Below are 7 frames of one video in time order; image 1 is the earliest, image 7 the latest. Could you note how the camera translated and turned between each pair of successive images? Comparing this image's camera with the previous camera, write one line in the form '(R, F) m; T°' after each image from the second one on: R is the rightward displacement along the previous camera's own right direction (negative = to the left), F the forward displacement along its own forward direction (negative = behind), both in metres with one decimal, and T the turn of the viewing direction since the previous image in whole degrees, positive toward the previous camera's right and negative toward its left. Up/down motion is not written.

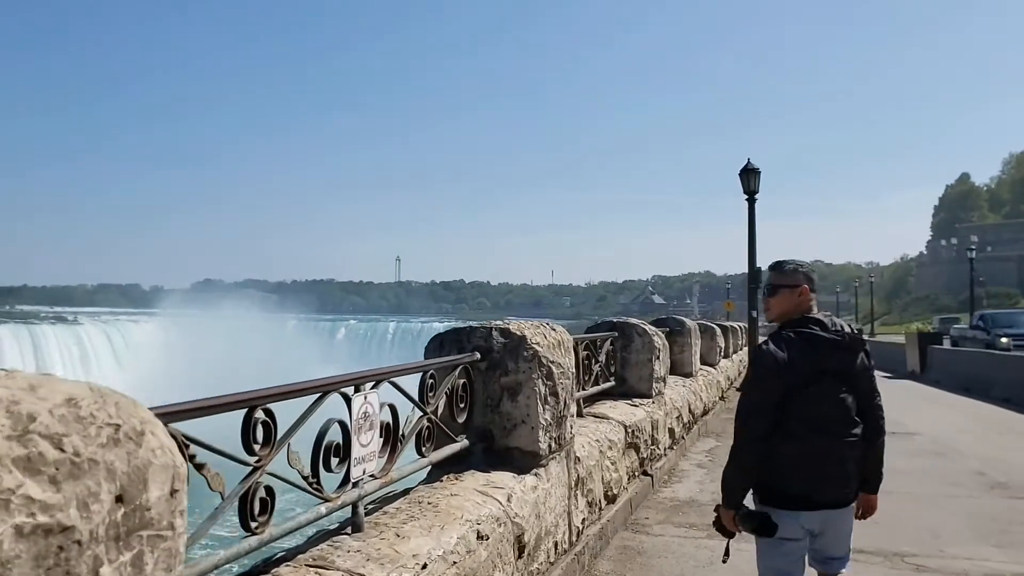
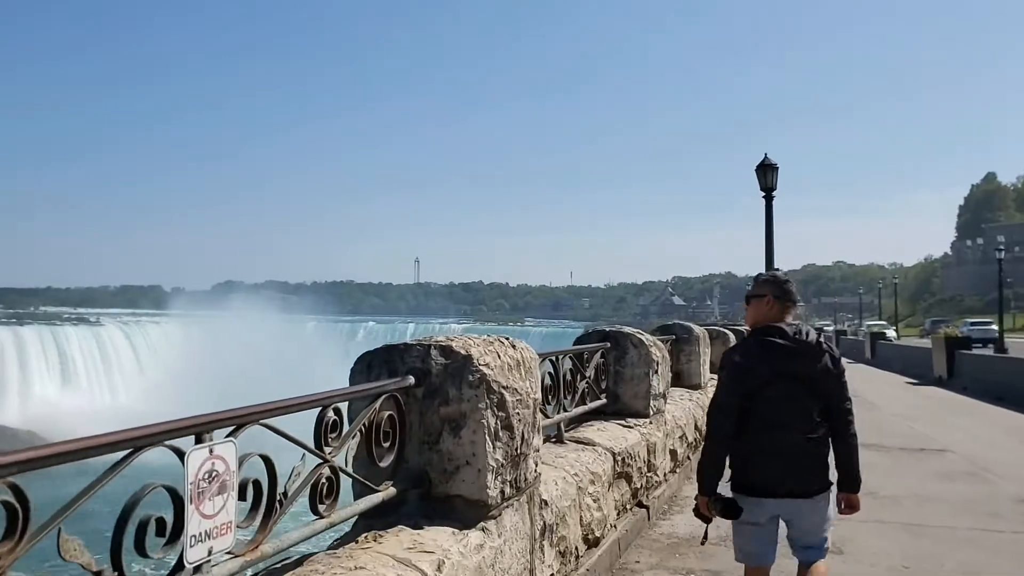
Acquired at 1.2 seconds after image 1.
(+0.3, +0.7) m; -1°
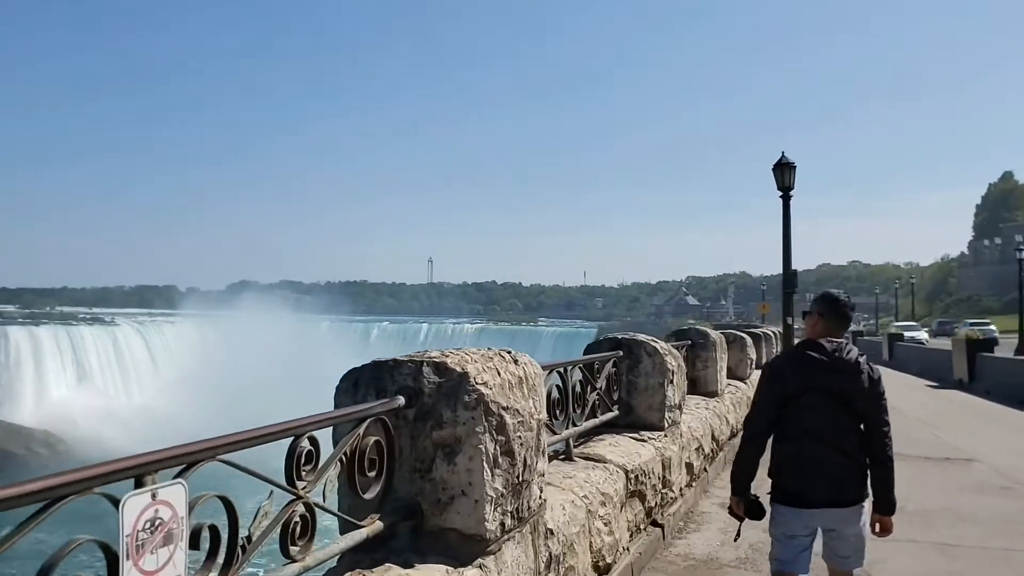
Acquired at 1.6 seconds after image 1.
(0.0, +0.3) m; -1°
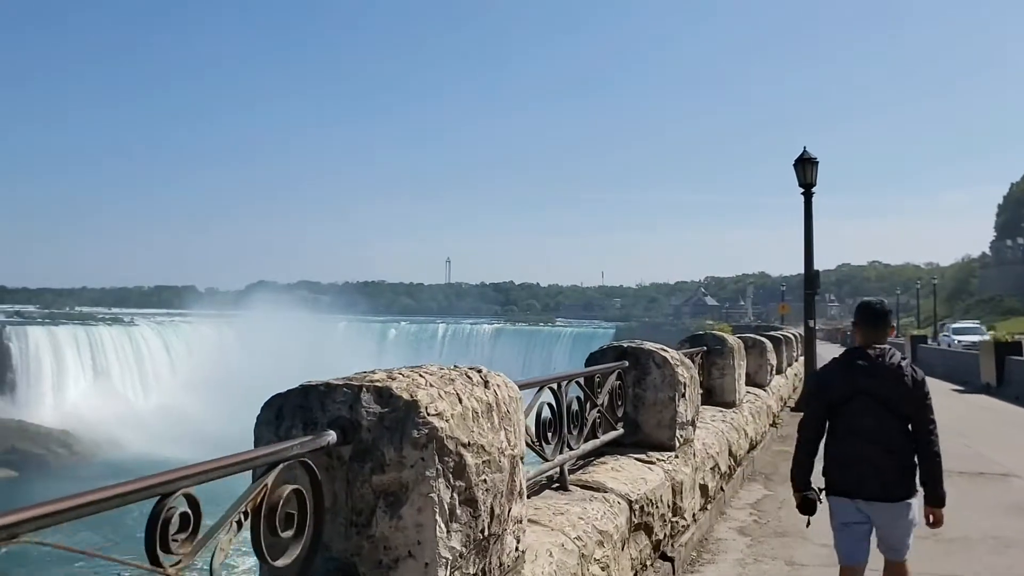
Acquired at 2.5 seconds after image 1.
(+0.1, +0.6) m; -1°
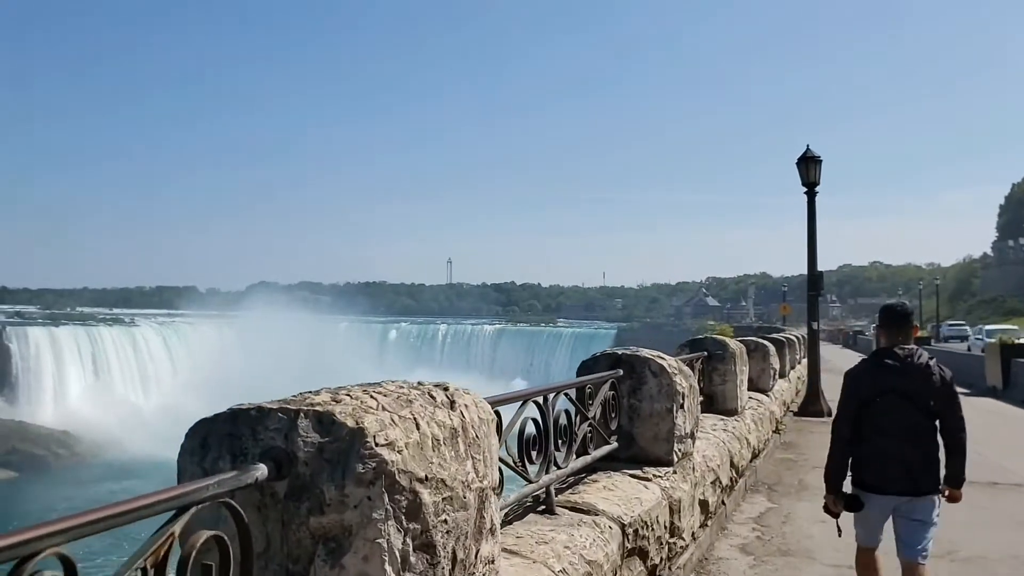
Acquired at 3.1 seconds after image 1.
(+0.1, +0.3) m; 0°
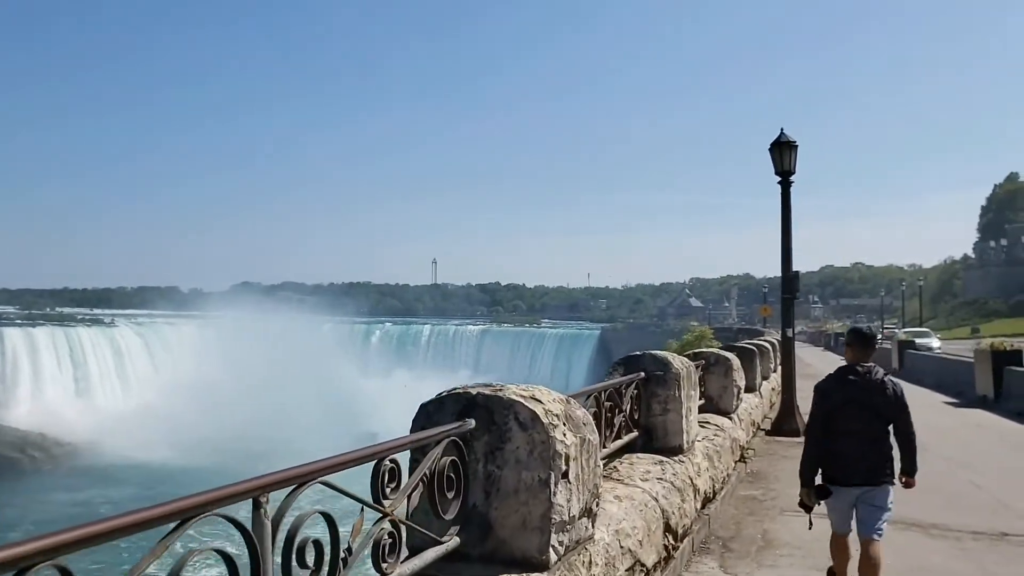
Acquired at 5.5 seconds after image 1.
(+0.6, +1.6) m; +1°
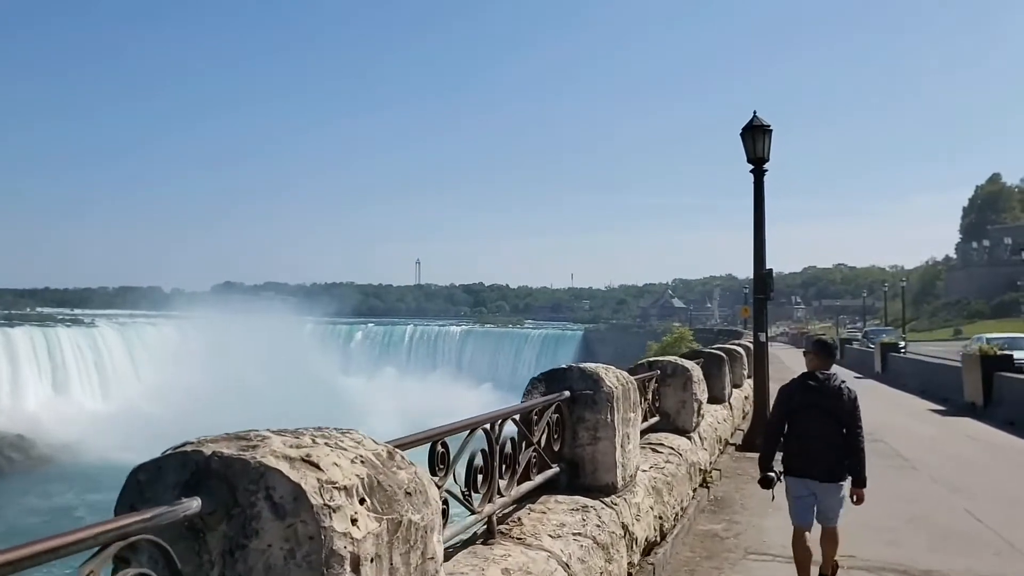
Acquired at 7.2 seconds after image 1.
(+0.5, +1.2) m; +1°
